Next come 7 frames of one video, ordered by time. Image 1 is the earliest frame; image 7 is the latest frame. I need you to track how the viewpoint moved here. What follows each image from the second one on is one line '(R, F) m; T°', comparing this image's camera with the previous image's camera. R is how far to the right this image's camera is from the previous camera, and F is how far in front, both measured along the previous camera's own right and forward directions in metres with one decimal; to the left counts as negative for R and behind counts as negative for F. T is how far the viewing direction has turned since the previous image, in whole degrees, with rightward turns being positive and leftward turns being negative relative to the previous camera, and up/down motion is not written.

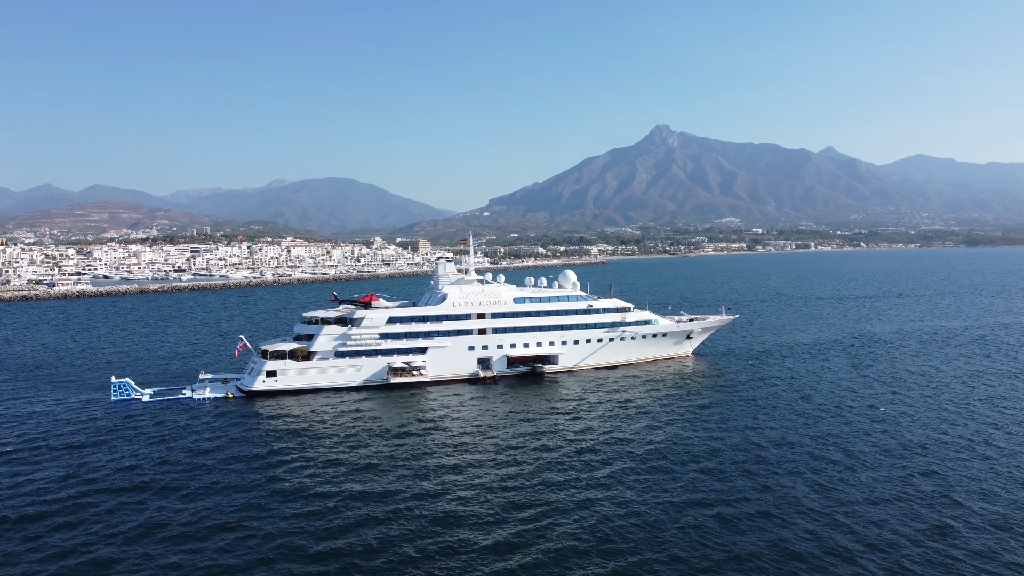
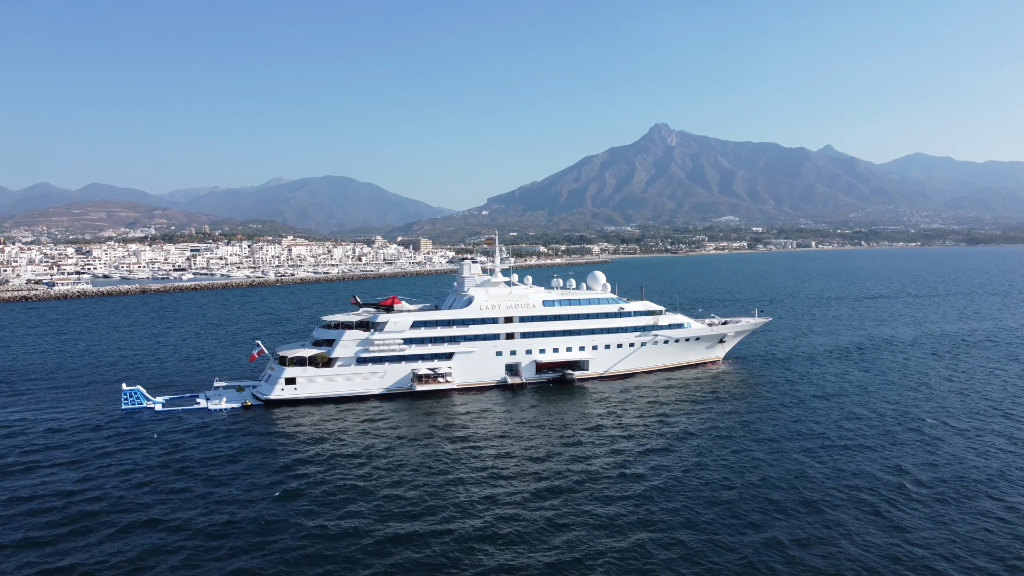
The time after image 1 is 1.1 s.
(-1.4, +1.4) m; 0°
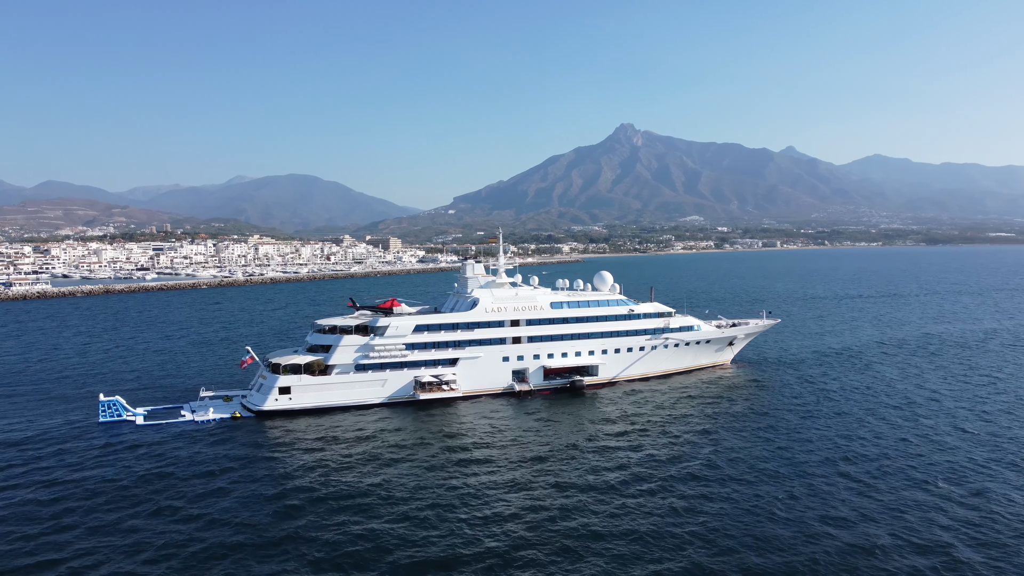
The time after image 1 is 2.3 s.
(-1.6, +1.4) m; +3°
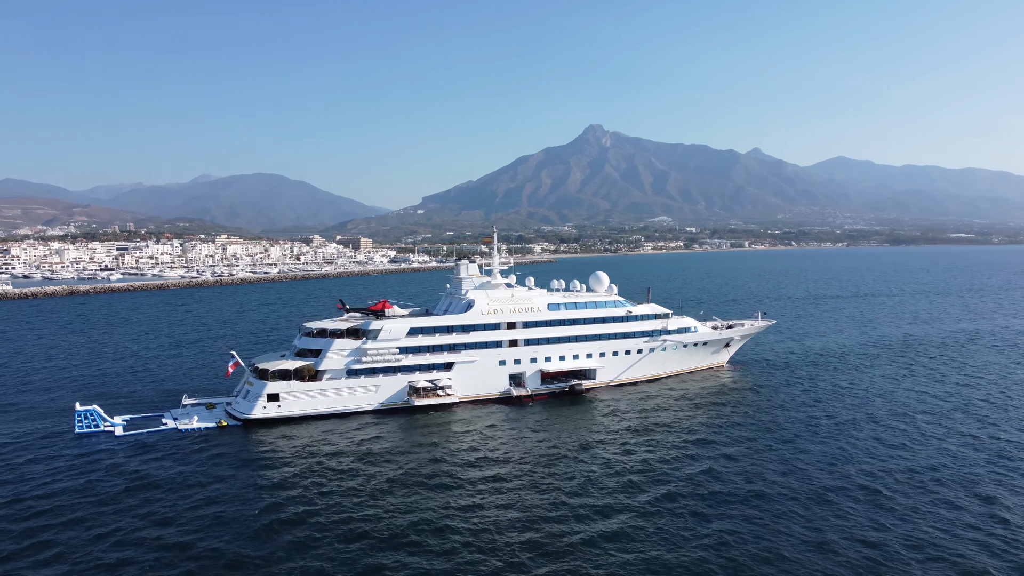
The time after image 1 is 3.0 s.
(-0.9, +0.7) m; +2°
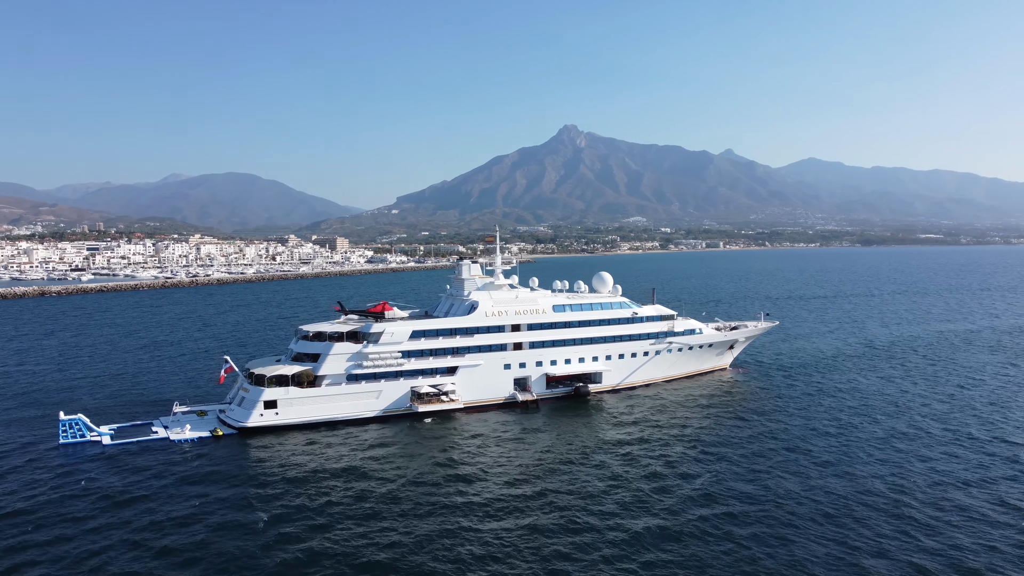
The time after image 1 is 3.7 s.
(-1.1, +0.8) m; +2°
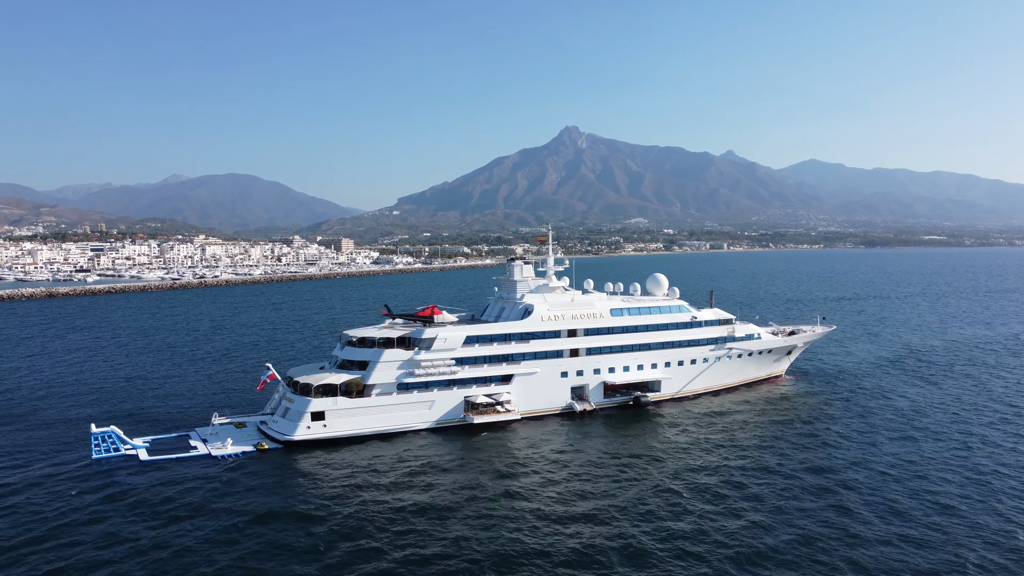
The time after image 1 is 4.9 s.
(-2.4, +1.6) m; 0°
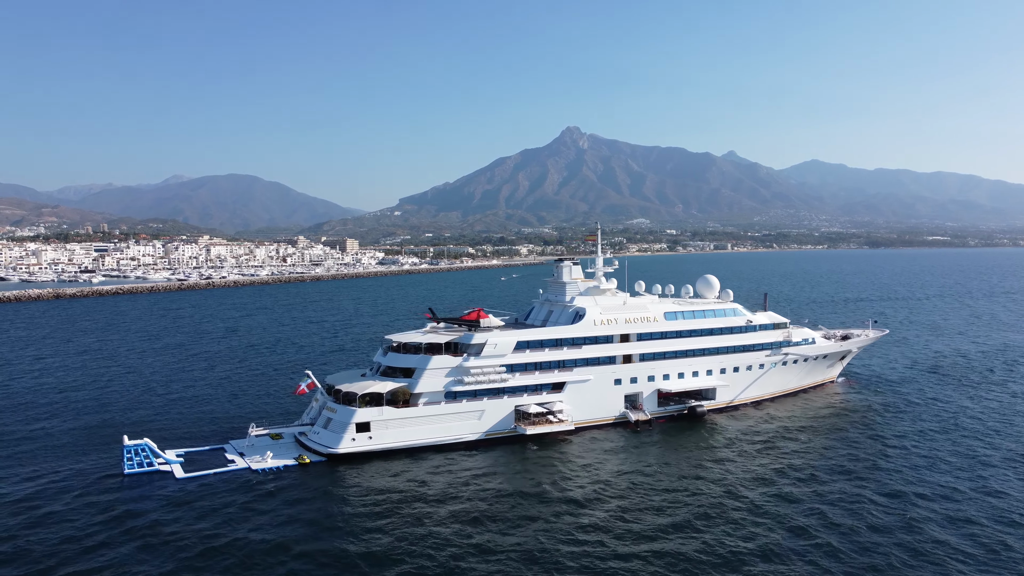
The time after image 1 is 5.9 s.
(-2.0, +1.4) m; 0°
